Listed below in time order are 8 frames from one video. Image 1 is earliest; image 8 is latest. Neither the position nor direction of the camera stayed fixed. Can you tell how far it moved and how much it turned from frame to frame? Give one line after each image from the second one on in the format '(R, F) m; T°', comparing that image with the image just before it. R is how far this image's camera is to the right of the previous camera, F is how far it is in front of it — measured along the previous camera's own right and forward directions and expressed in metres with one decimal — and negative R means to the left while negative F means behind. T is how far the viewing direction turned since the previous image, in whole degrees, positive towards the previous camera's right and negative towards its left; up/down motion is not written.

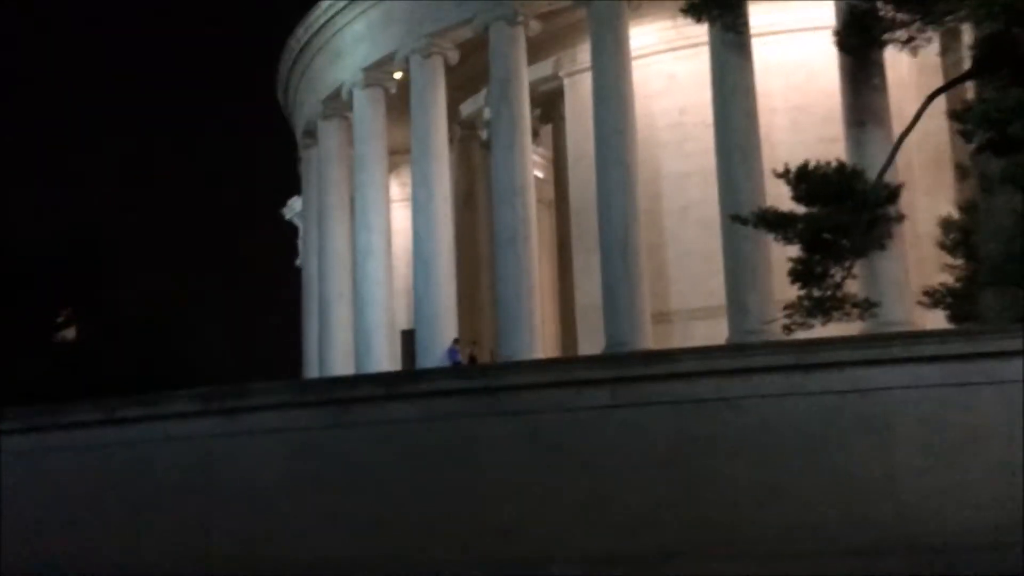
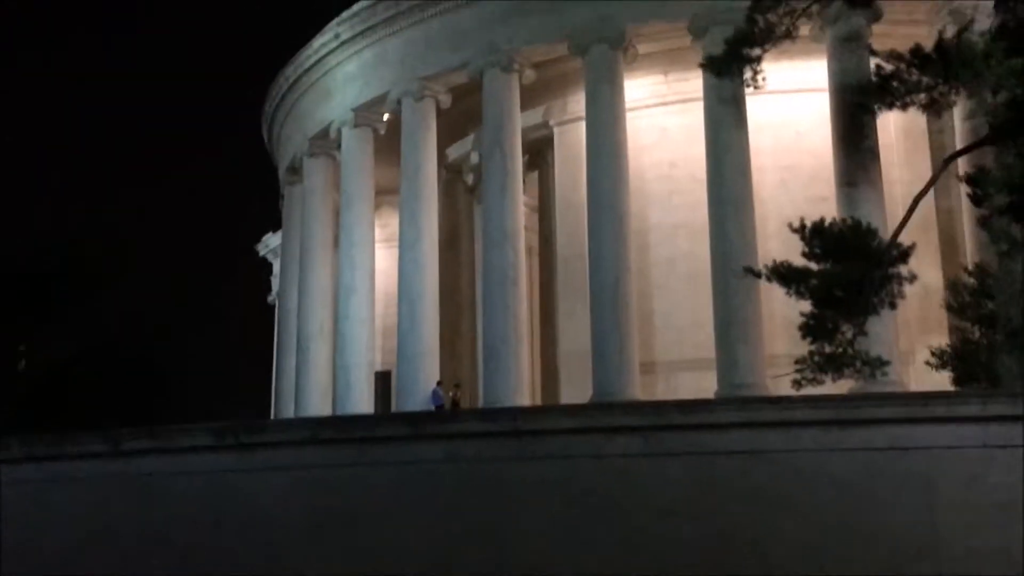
(-0.8, +0.2) m; +2°
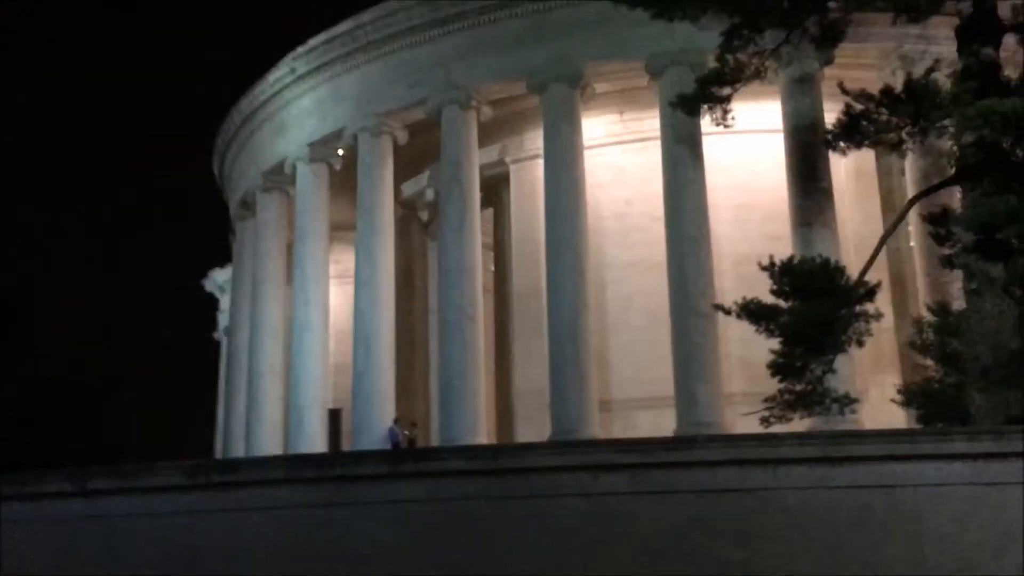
(-0.4, +0.1) m; +3°
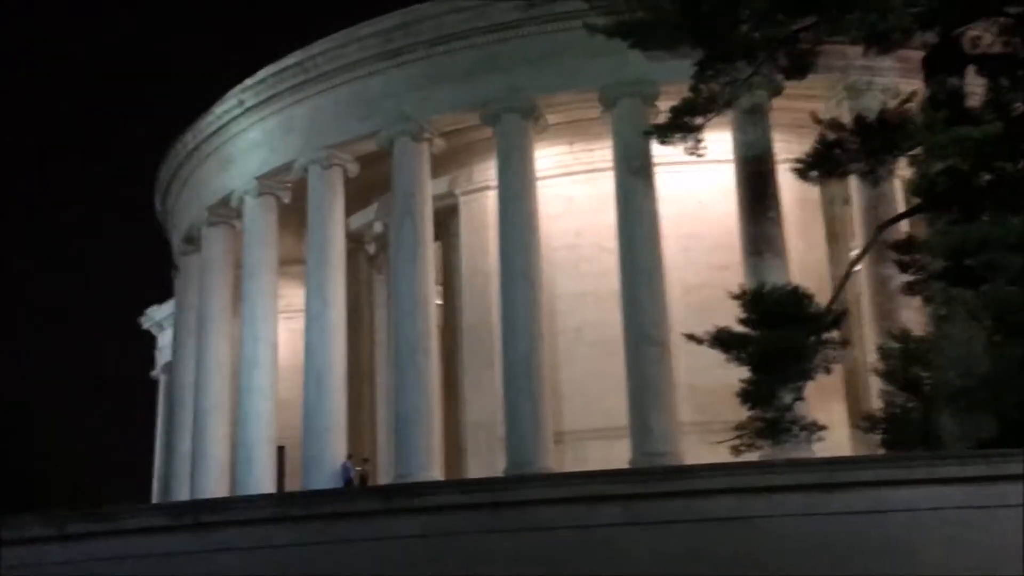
(-0.6, +0.1) m; +3°
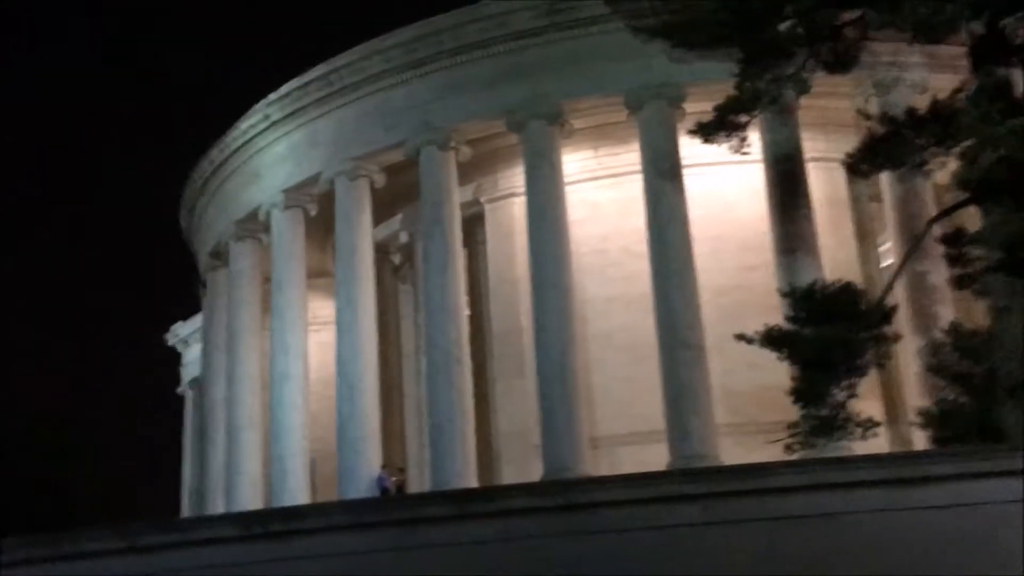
(-0.6, +0.1) m; -1°
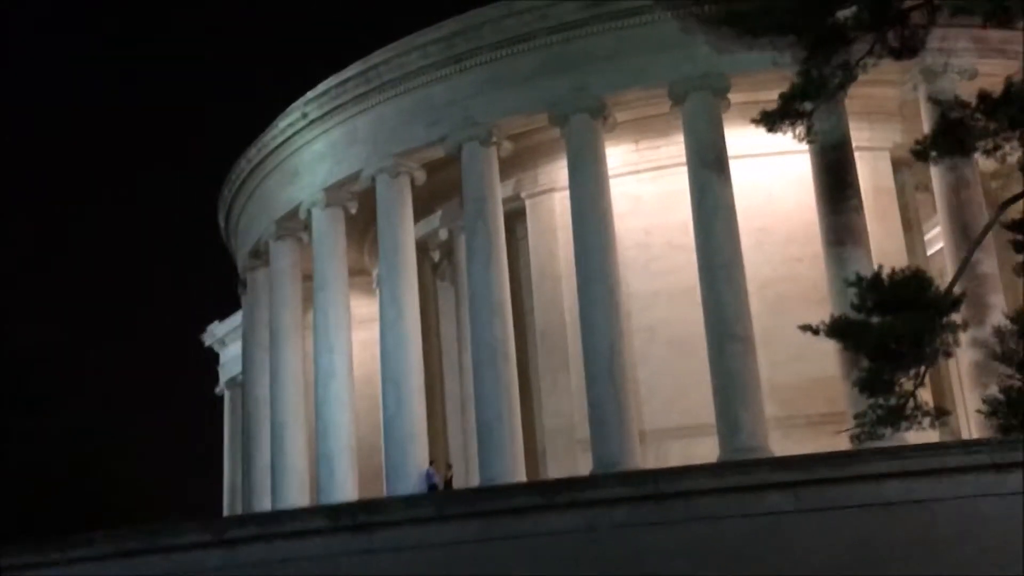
(-0.6, +0.2) m; -1°
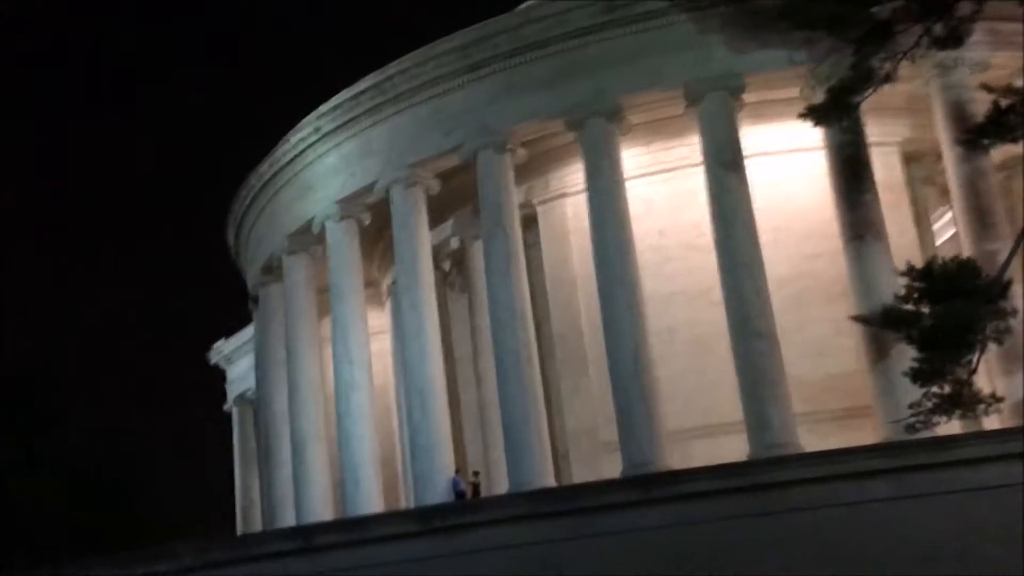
(-1.0, -0.1) m; +1°
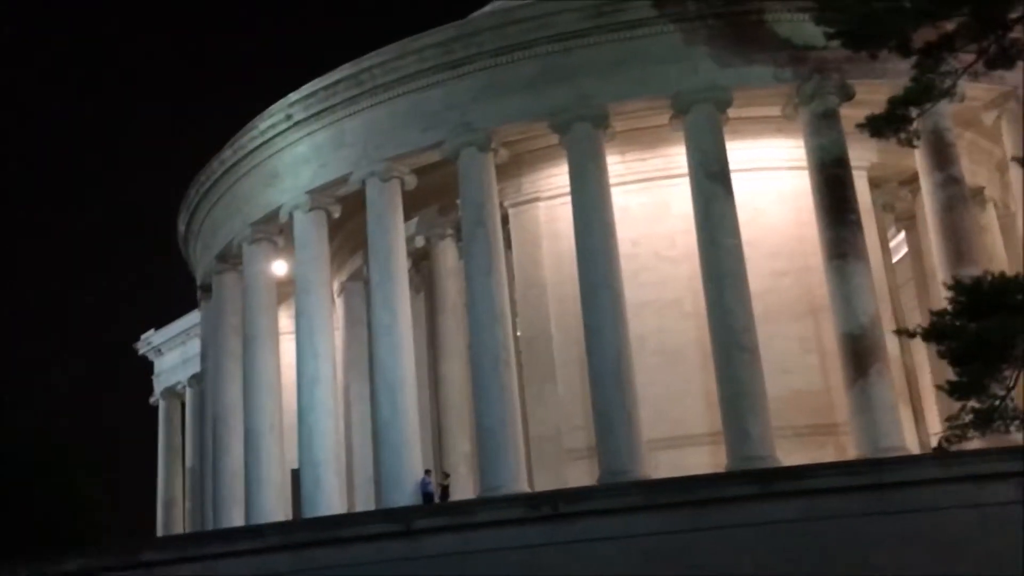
(-2.3, +0.4) m; +5°
